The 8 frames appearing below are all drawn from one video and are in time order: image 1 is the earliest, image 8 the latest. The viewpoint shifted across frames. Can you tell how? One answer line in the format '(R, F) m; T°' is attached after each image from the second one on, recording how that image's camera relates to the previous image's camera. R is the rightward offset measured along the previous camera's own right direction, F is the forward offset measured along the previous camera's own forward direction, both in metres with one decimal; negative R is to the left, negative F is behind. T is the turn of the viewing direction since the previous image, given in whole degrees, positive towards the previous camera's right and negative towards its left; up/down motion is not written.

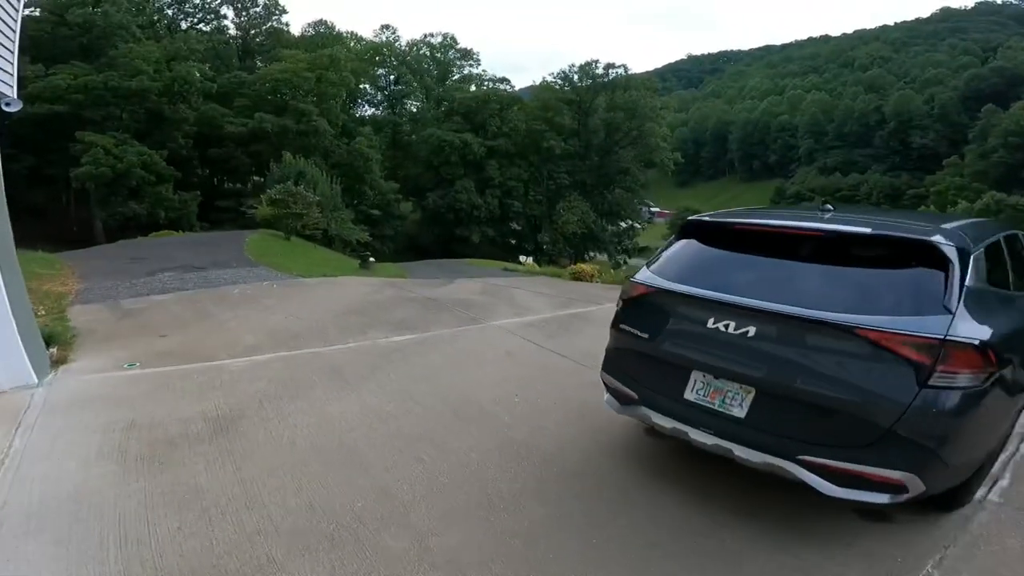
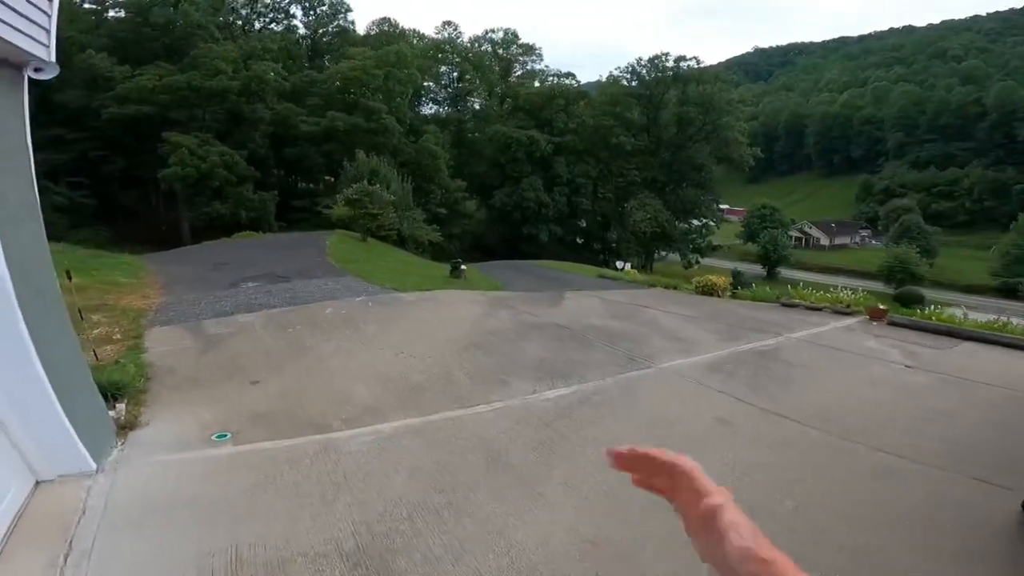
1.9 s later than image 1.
(-1.4, +1.8) m; -6°
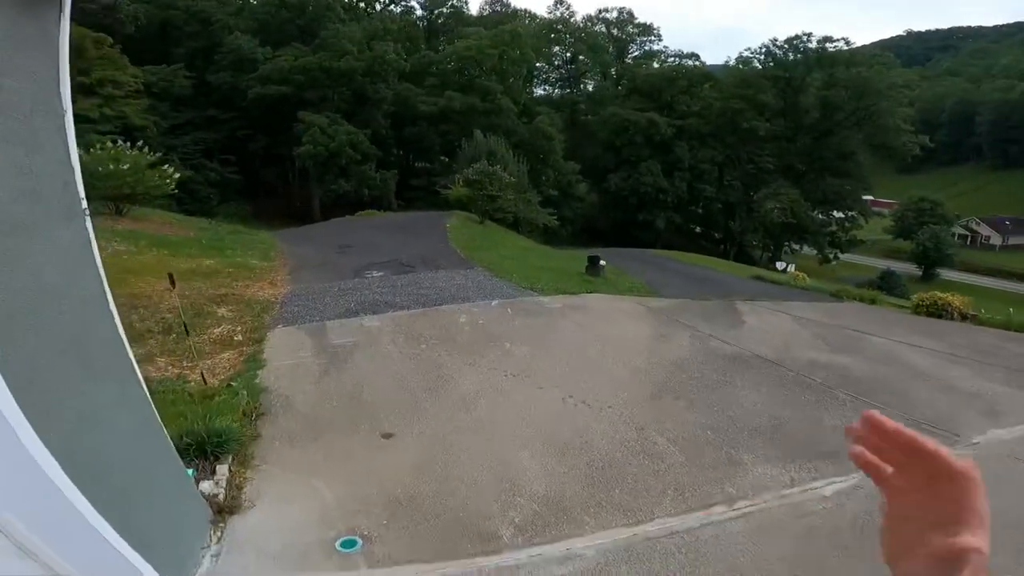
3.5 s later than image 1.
(-1.0, +1.6) m; -10°
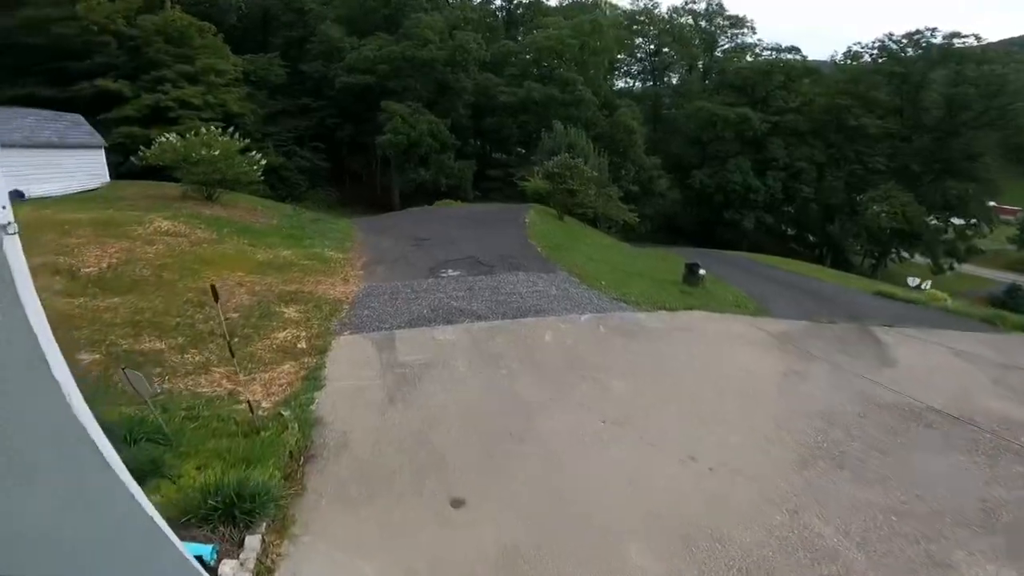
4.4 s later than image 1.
(-0.3, +0.9) m; -7°
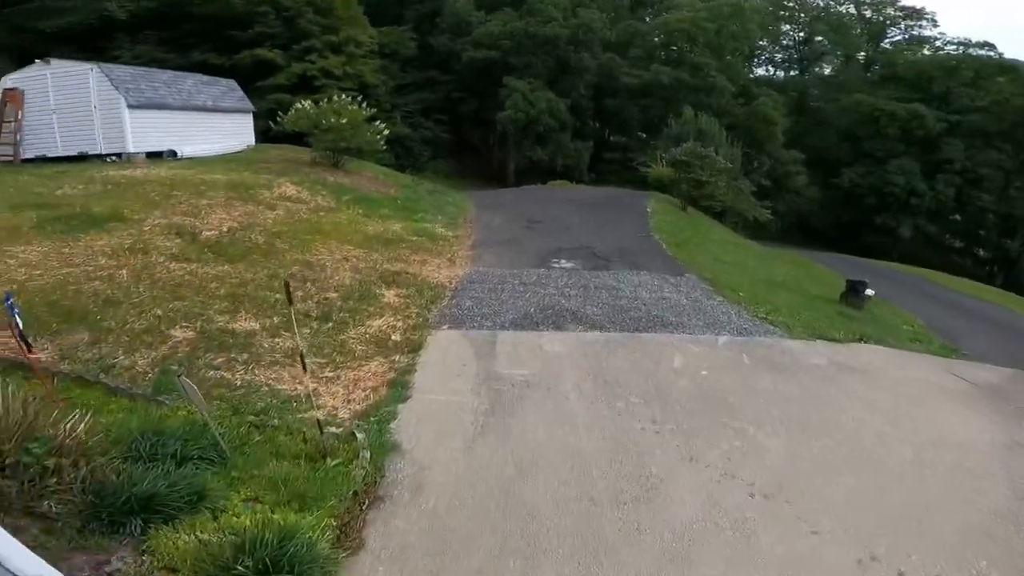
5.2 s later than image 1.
(-0.2, +0.8) m; -11°
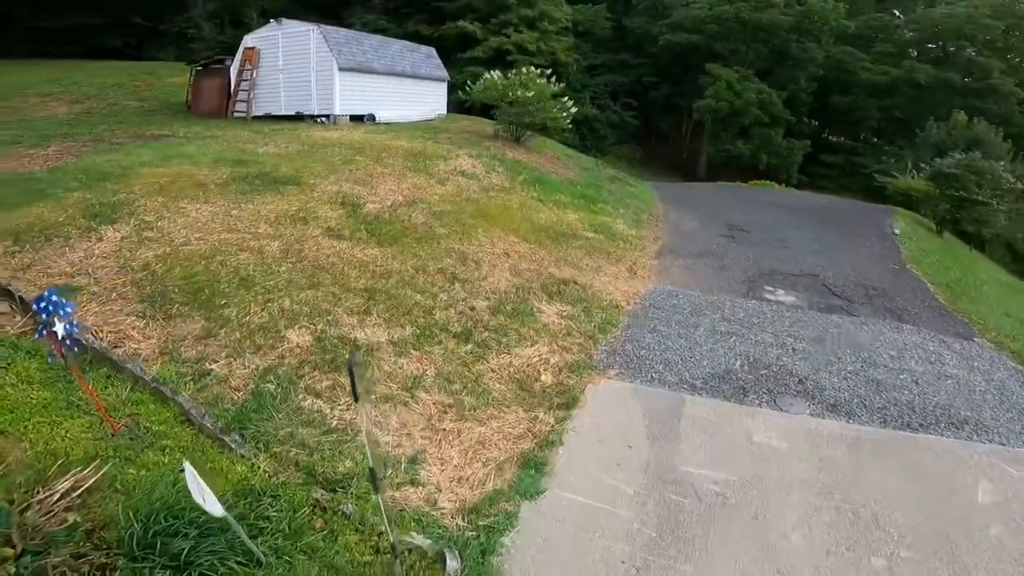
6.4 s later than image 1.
(-0.2, +1.3) m; -17°
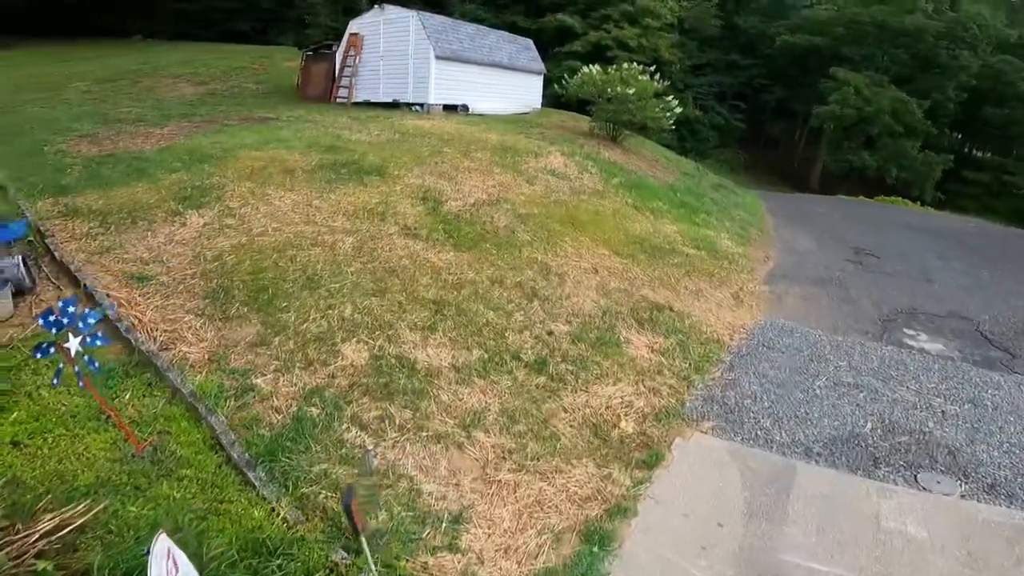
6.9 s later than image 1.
(0.0, +0.5) m; -8°
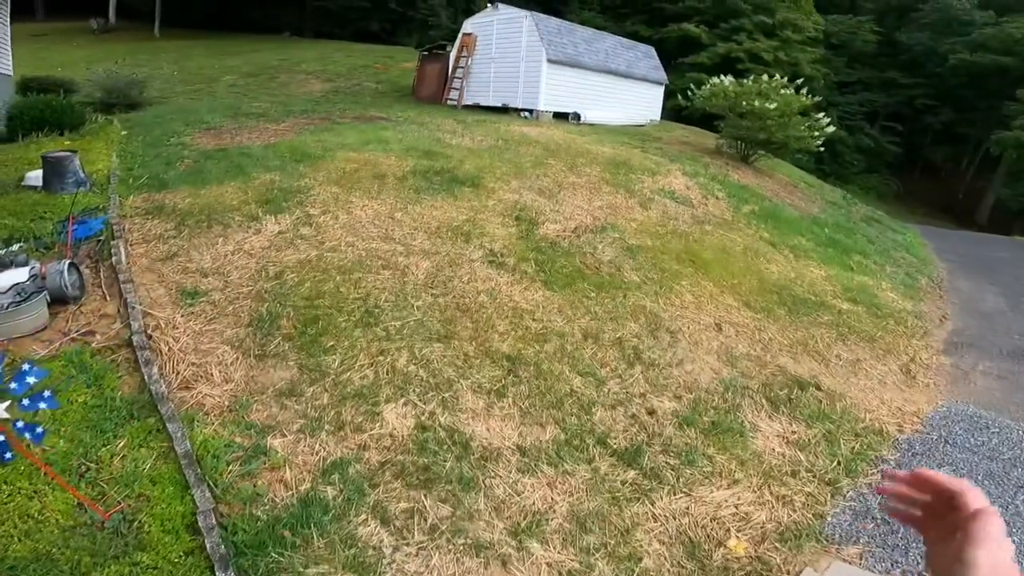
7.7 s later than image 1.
(0.0, +0.8) m; -10°
